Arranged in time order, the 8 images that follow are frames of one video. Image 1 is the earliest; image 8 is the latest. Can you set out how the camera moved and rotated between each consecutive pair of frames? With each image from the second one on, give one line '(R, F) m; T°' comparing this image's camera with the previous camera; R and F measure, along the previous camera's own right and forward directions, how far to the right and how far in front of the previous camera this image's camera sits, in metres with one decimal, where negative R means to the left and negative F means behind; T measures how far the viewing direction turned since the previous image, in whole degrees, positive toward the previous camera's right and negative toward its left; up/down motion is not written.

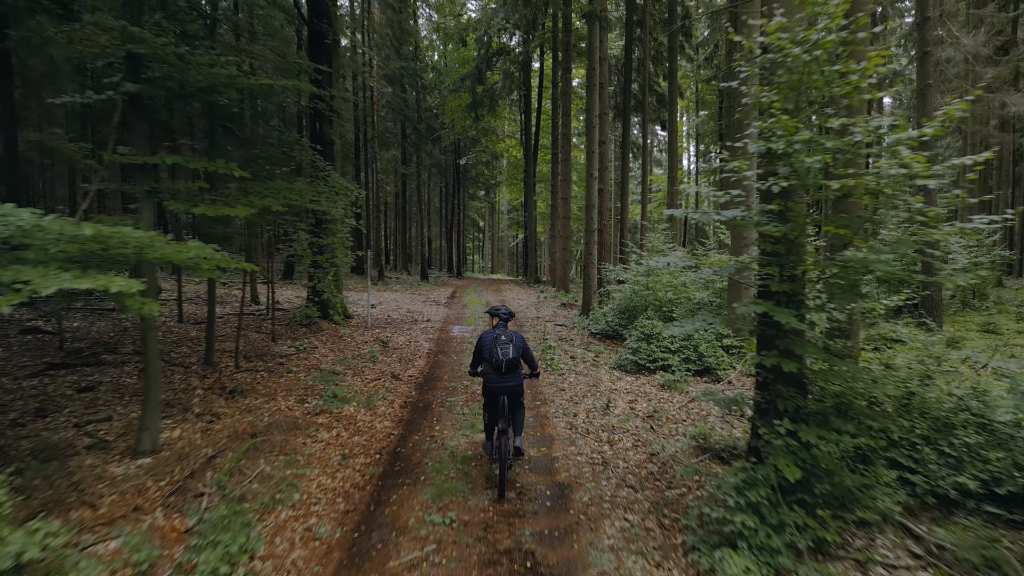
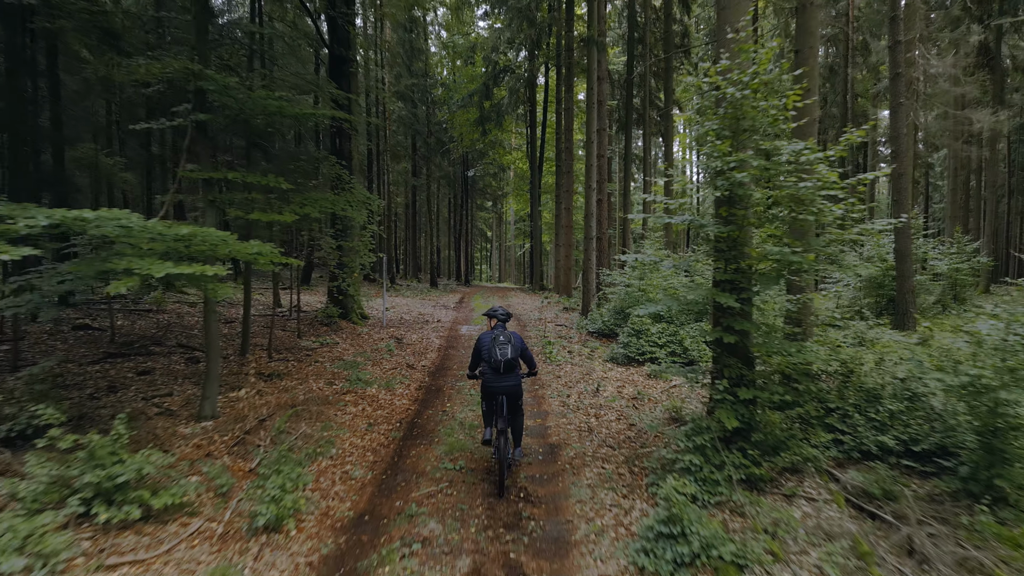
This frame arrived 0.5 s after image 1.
(+0.1, -1.1) m; -1°
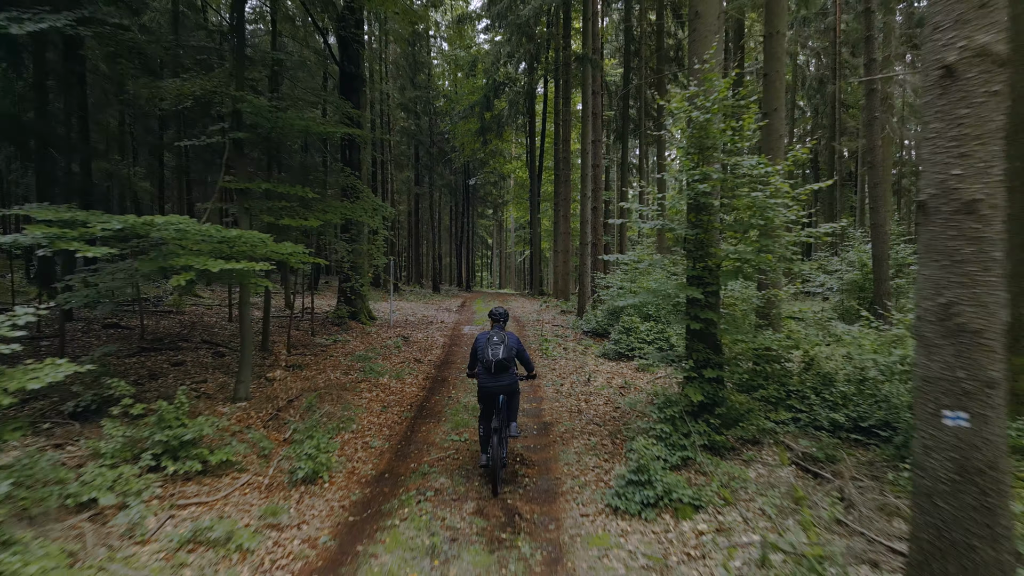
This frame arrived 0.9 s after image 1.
(0.0, -0.9) m; 0°
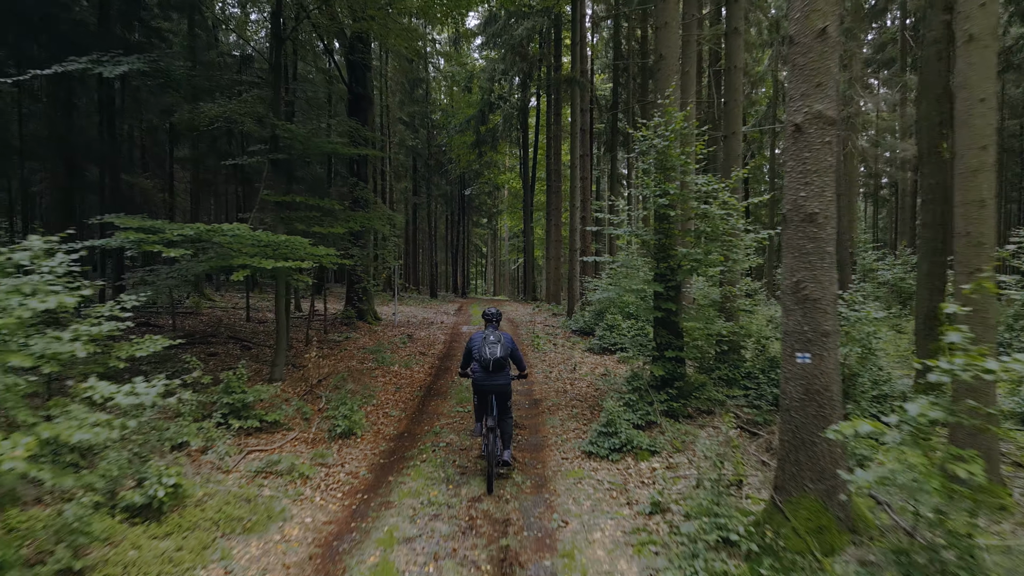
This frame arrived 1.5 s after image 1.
(0.0, -1.3) m; 0°
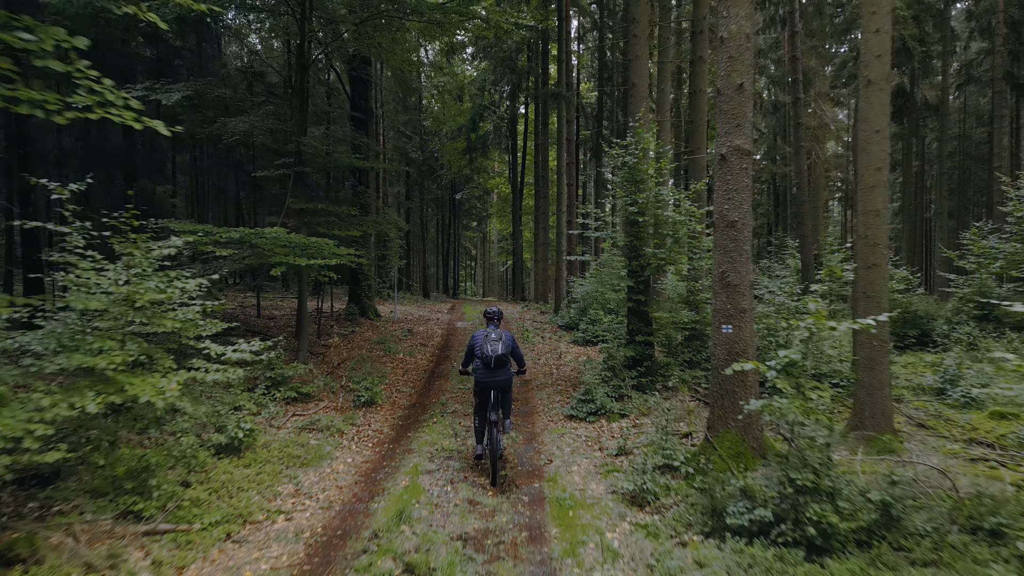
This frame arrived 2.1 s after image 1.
(-0.1, -1.3) m; +1°
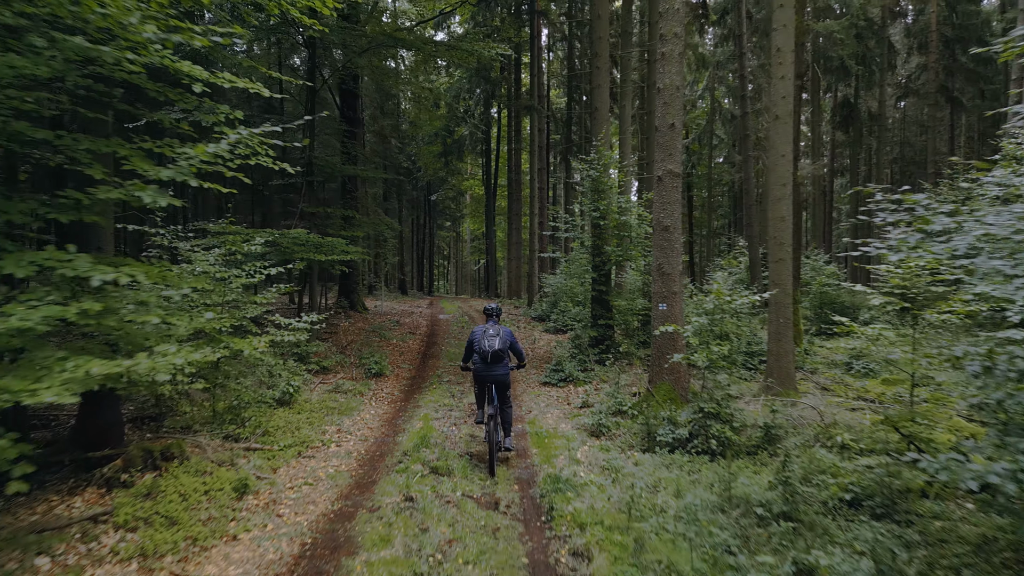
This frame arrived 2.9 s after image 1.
(-0.2, -1.7) m; +2°
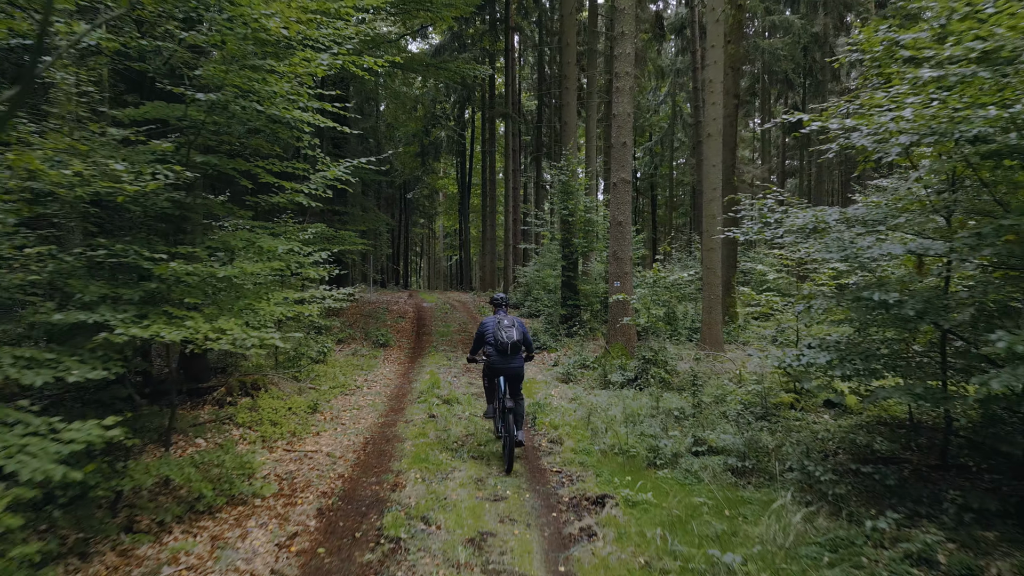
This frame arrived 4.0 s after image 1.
(-0.2, -2.0) m; +2°
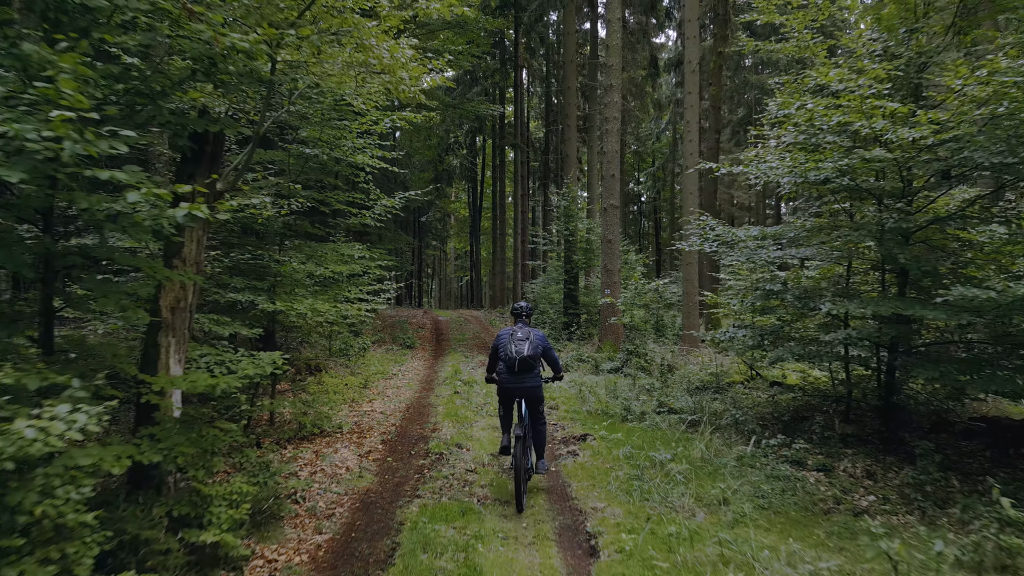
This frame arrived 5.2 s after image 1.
(0.0, -1.9) m; -1°
